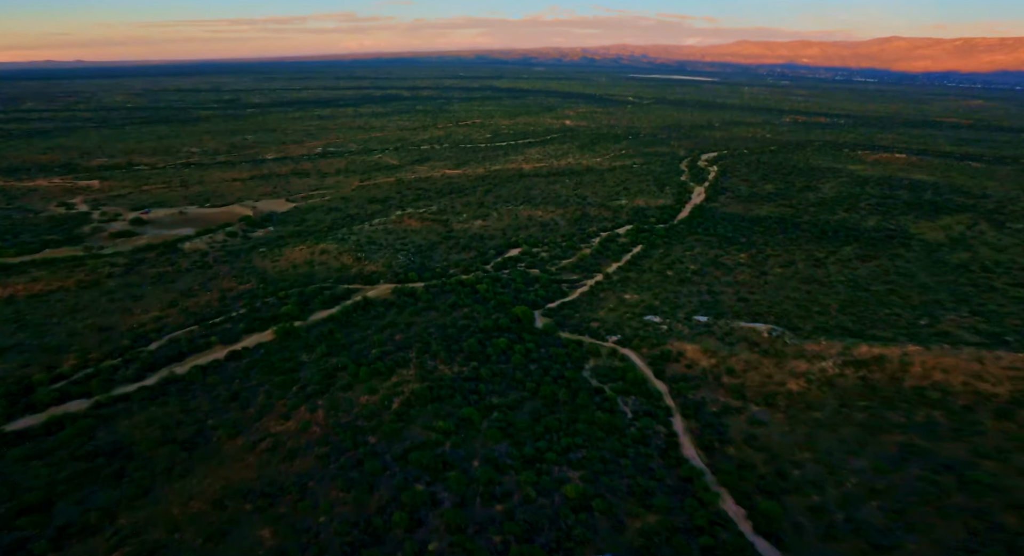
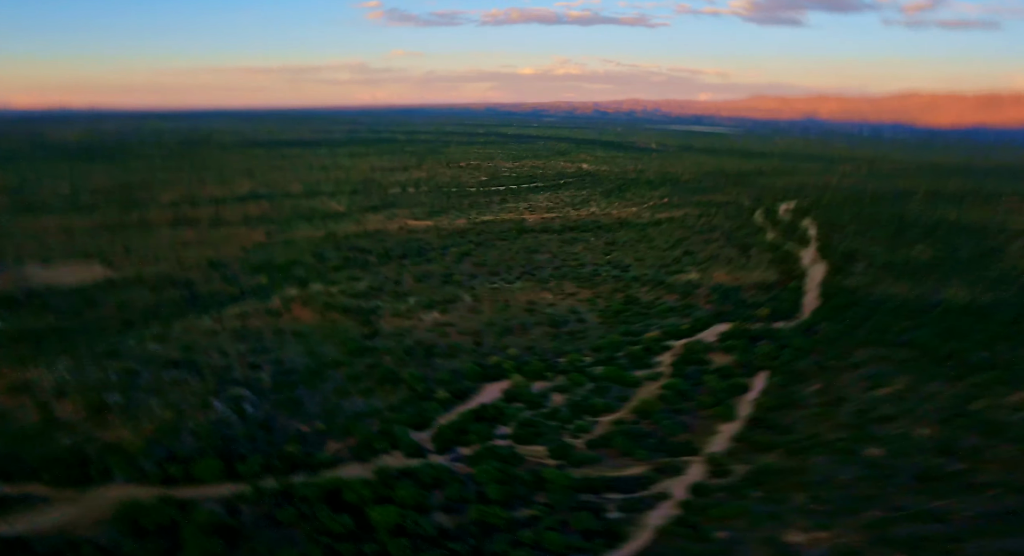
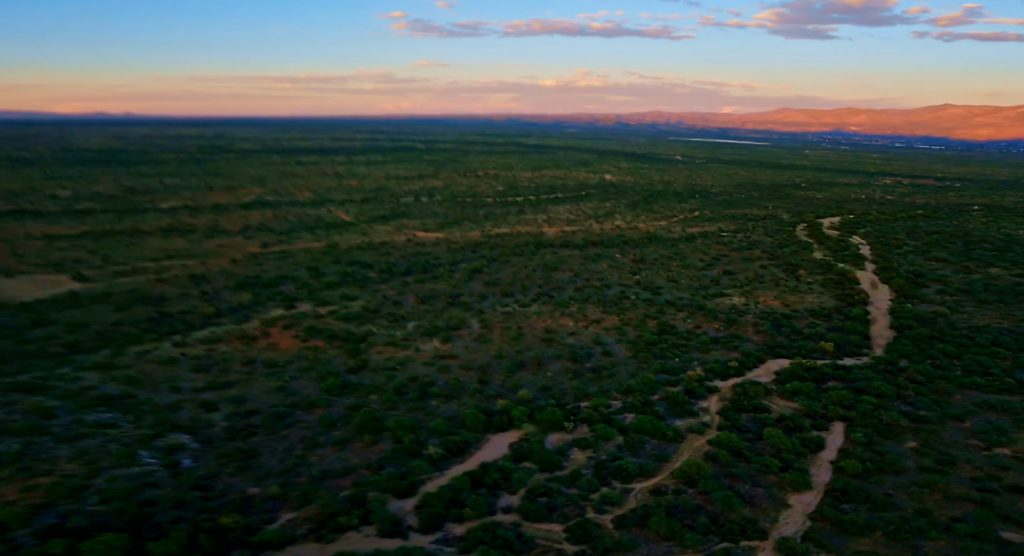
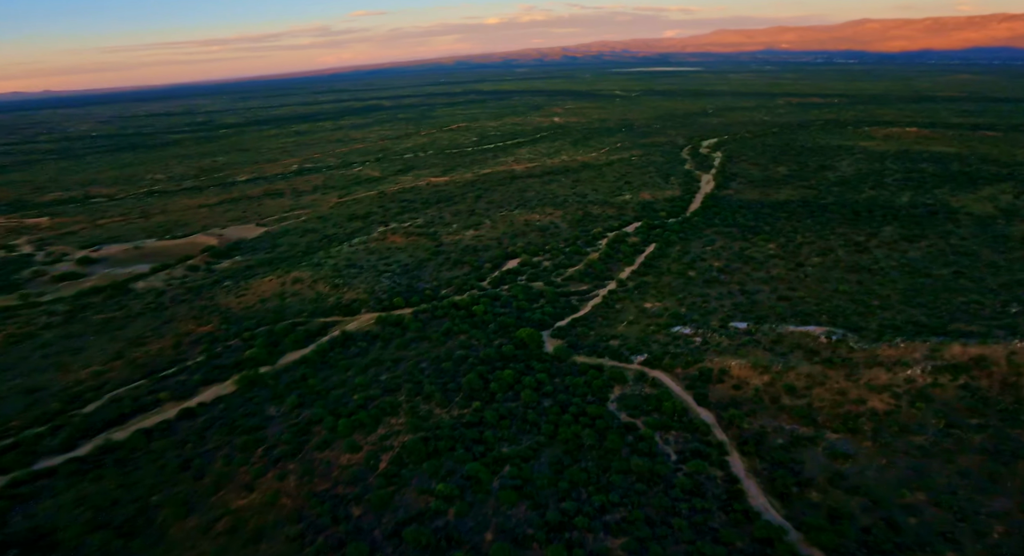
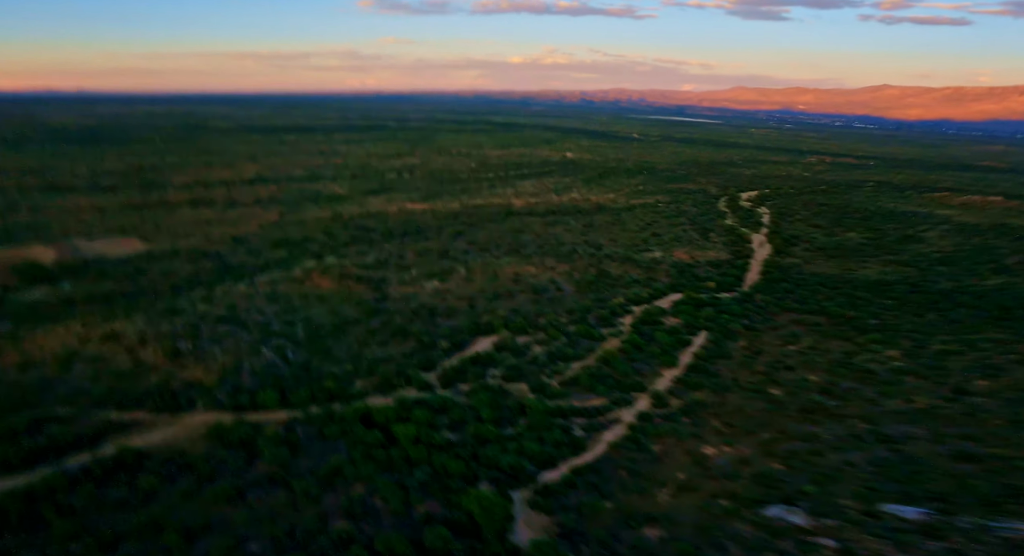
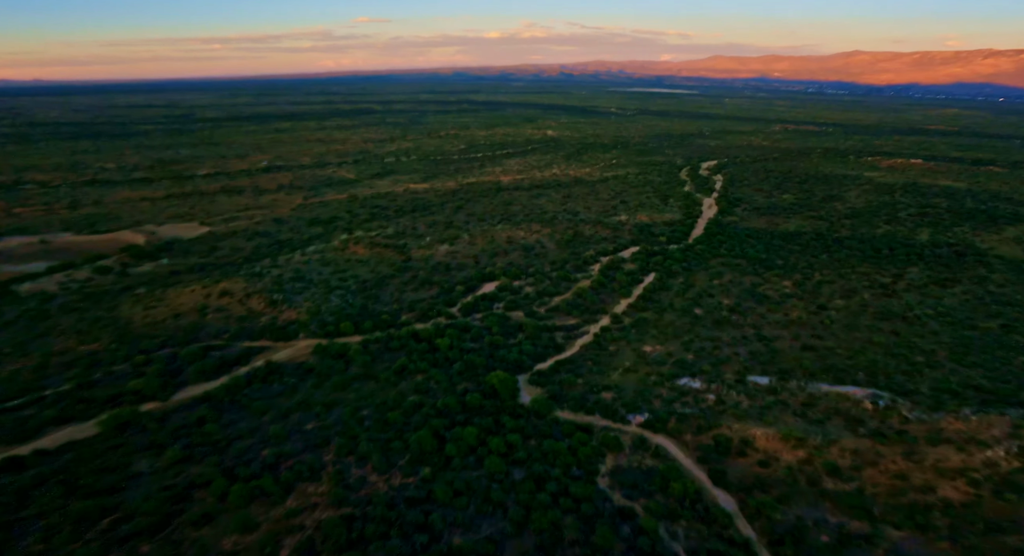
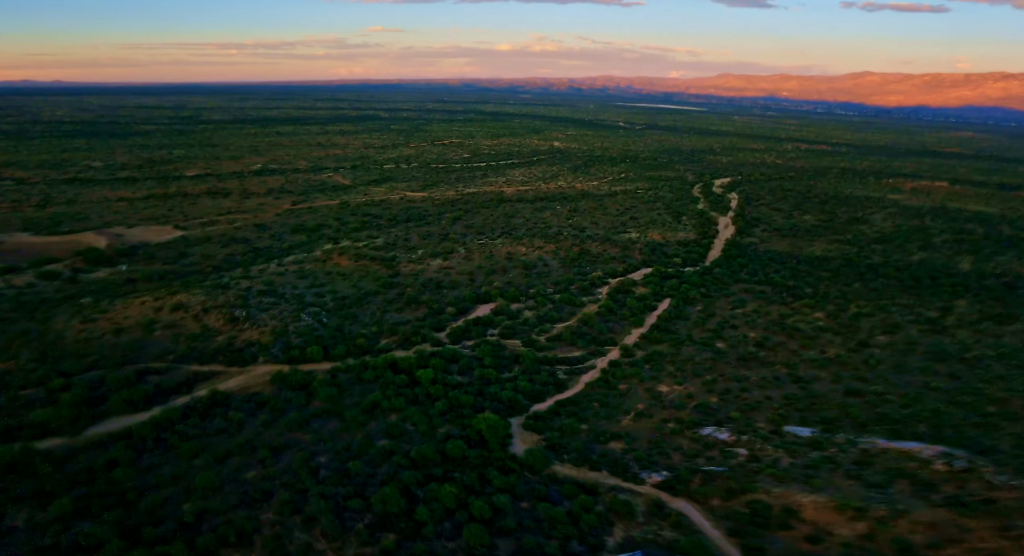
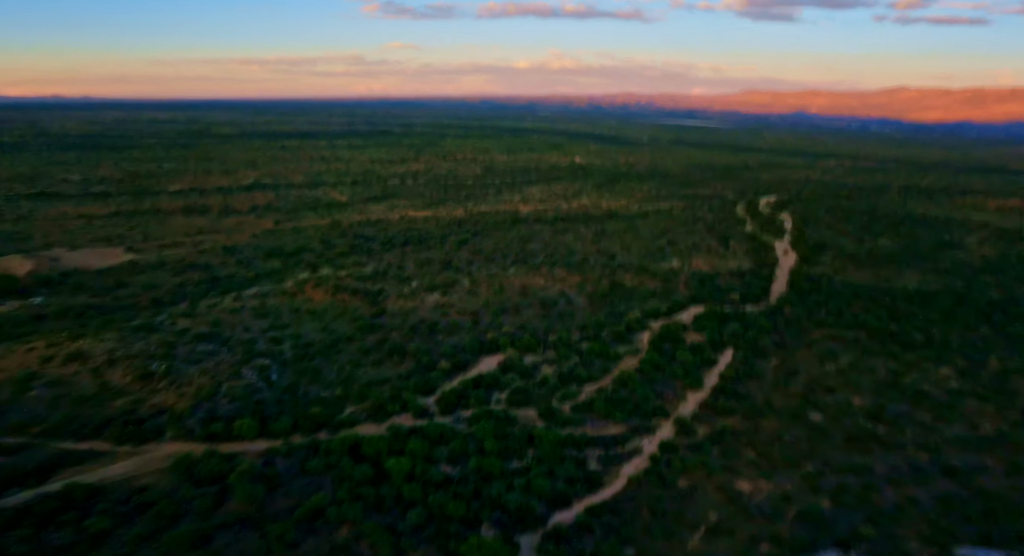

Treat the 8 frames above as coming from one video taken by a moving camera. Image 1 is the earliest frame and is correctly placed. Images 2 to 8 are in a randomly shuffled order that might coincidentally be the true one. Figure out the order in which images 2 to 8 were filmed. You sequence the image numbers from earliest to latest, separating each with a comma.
4, 6, 7, 5, 8, 2, 3
